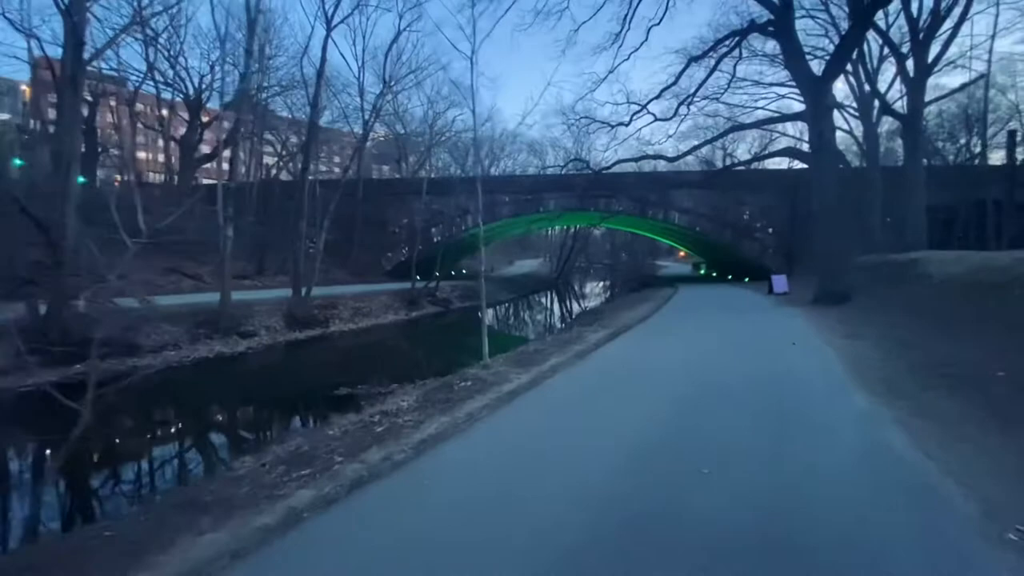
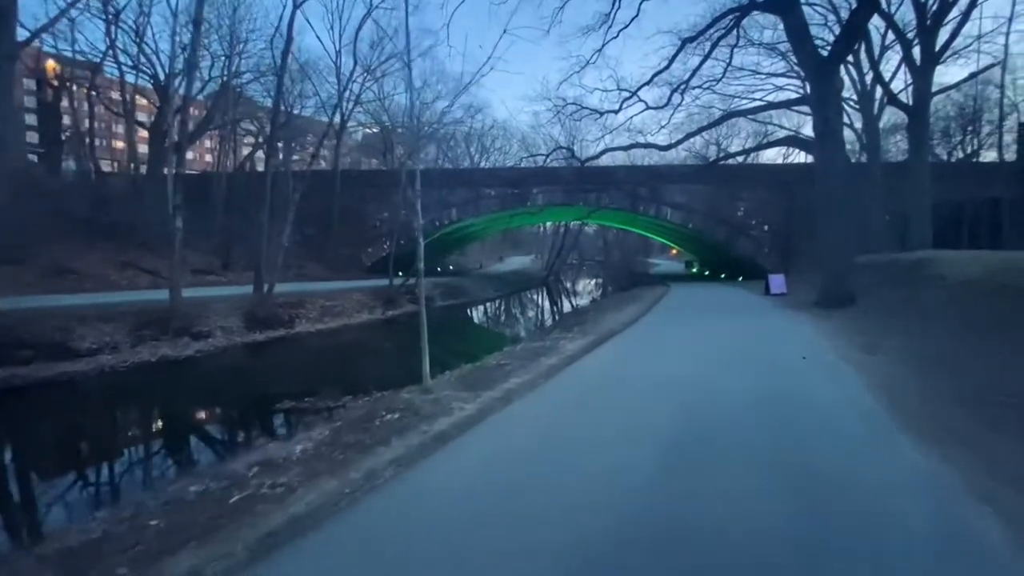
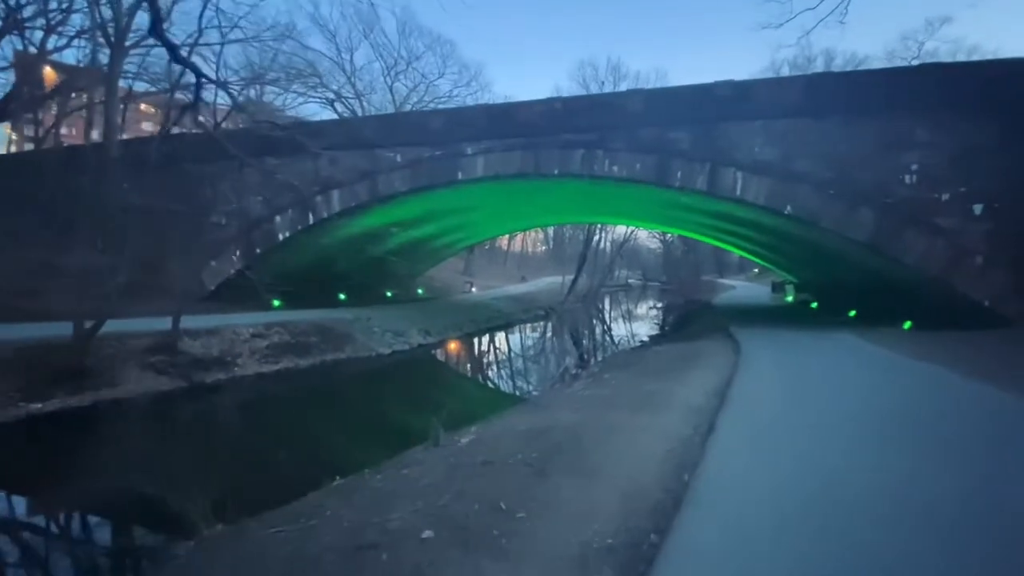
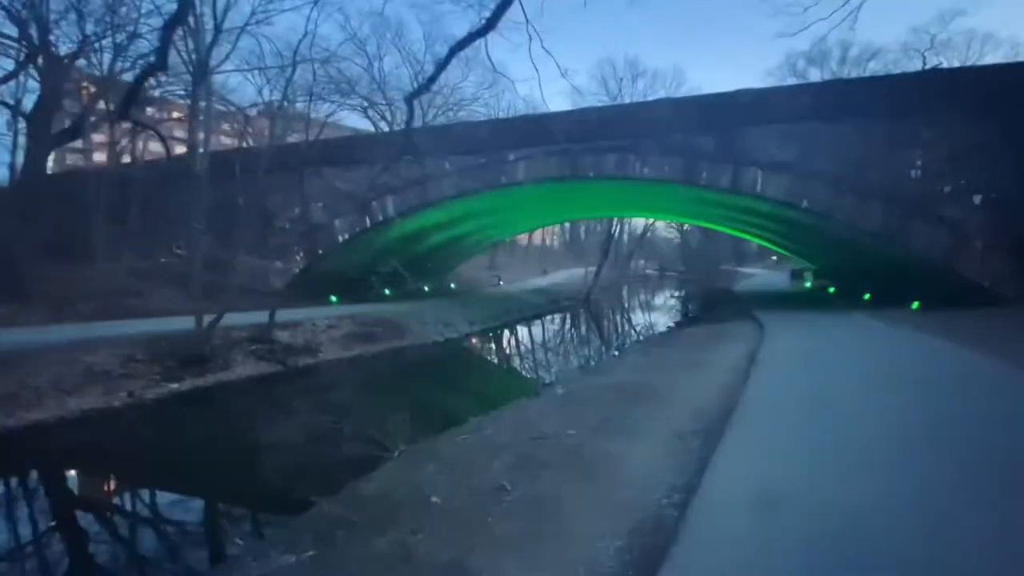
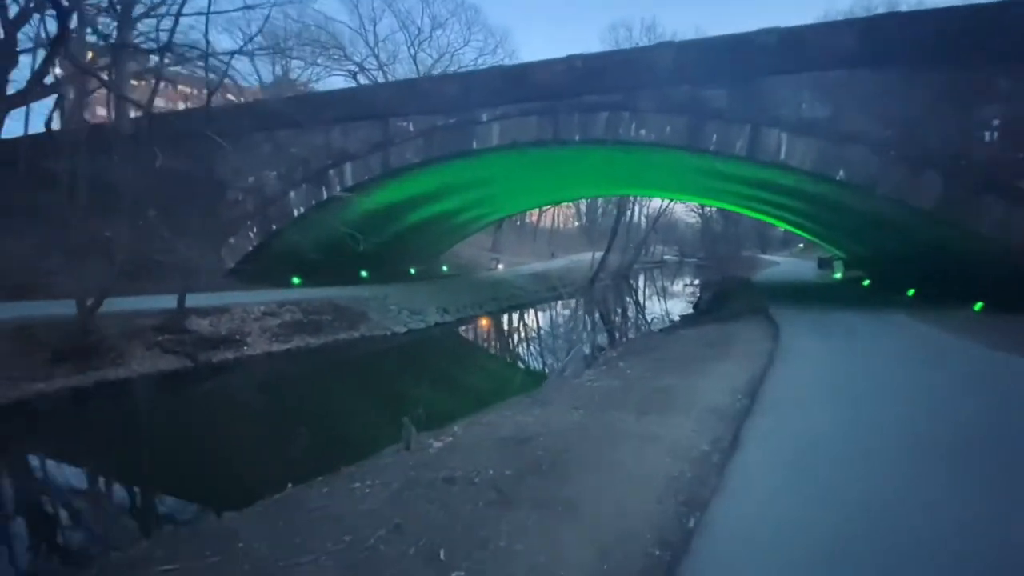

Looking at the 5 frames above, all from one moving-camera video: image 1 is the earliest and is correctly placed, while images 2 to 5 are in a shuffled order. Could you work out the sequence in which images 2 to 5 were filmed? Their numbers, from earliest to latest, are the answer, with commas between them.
2, 4, 3, 5
